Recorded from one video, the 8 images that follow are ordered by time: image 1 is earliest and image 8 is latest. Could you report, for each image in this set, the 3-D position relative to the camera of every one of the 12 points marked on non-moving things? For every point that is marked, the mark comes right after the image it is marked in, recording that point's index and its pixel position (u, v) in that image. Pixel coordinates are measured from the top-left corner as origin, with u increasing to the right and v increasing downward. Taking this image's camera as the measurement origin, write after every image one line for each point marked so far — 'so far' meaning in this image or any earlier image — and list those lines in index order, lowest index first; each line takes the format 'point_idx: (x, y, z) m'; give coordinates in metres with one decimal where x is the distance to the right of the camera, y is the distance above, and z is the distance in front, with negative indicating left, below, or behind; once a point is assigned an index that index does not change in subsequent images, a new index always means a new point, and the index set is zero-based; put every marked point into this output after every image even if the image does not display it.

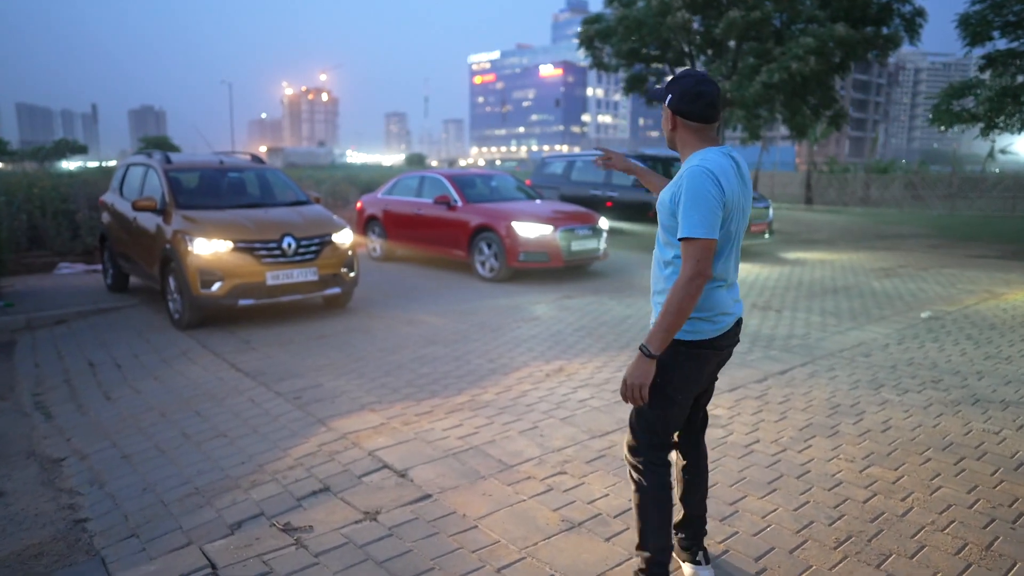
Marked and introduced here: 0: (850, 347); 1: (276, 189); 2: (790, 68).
0: (+3.3, -0.6, +6.8) m
1: (-3.0, +1.3, +9.3) m
2: (+6.1, +4.9, +15.4) m
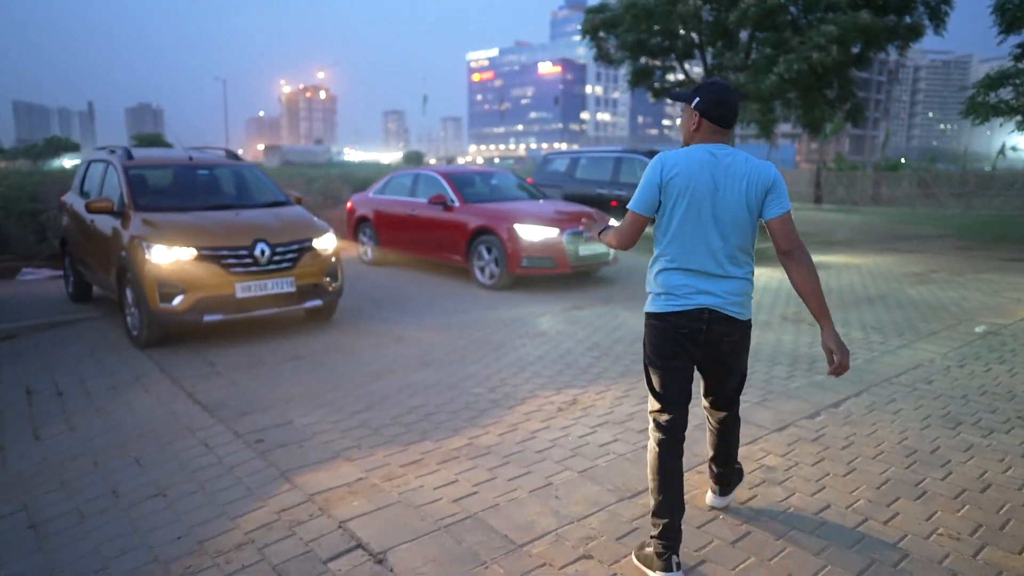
0: (+3.3, -0.7, +5.9) m
1: (-3.0, +1.2, +8.3) m
2: (+6.2, +4.8, +14.5) m
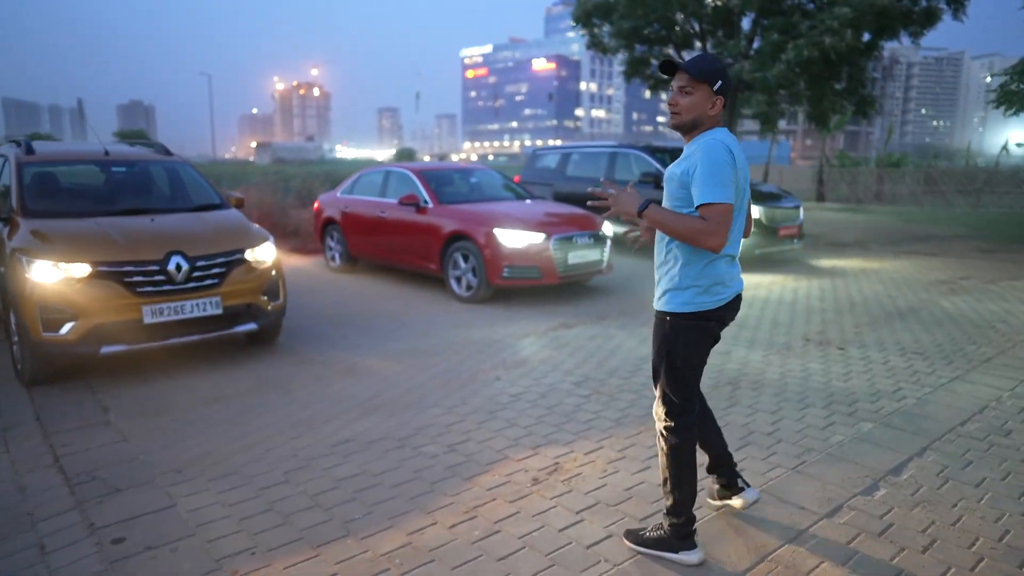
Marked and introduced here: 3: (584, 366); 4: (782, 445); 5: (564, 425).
0: (+3.1, -0.9, +4.7) m
1: (-3.2, +1.0, +7.1) m
2: (+5.9, +4.7, +13.3) m
3: (+0.6, -0.7, +5.9) m
4: (+1.6, -1.0, +4.2) m
5: (+0.3, -0.9, +4.6) m
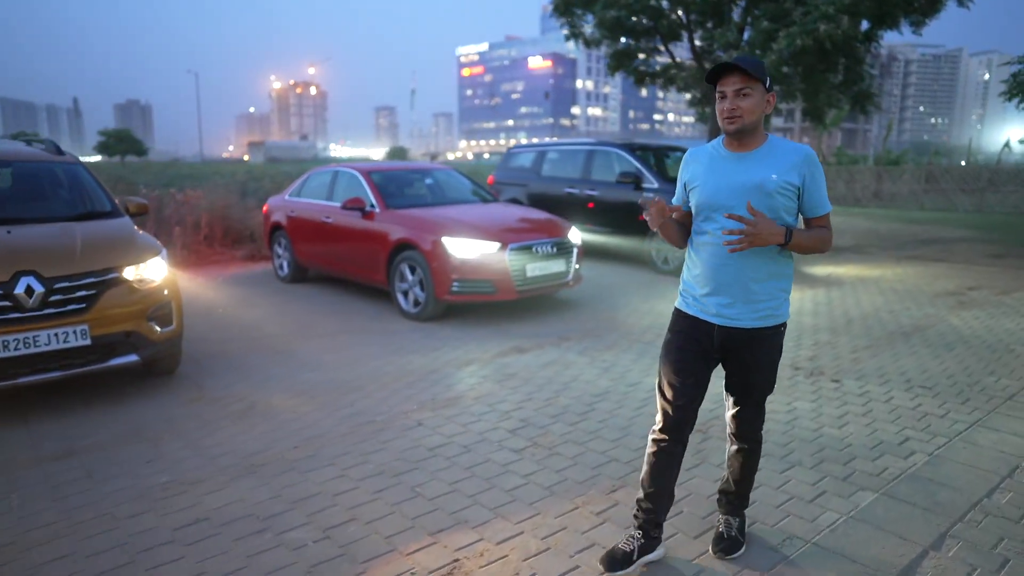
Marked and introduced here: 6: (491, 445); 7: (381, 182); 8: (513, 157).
0: (+2.6, -1.0, +3.7) m
1: (-3.7, +0.8, +6.1) m
2: (+5.3, +4.5, +12.3) m
3: (+0.1, -0.8, +4.9) m
4: (+1.1, -1.1, +3.3) m
5: (-0.2, -1.1, +3.6) m
6: (-0.1, -1.0, +4.3) m
7: (-1.6, +1.4, +8.9) m
8: (0.0, +2.5, +13.5) m
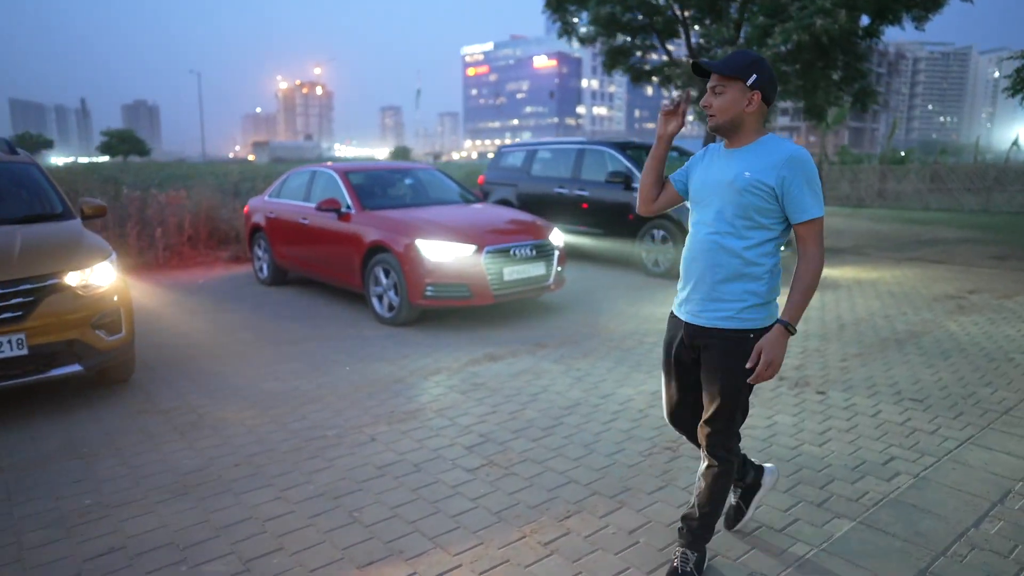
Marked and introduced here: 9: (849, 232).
0: (+2.3, -1.1, +3.4) m
1: (-4.0, +0.8, +5.9) m
2: (+5.1, +4.5, +12.0) m
3: (-0.1, -0.9, +4.7) m
4: (+0.9, -1.2, +3.0) m
5: (-0.4, -1.1, +3.3) m
6: (-0.4, -1.0, +4.0) m
7: (-1.9, +1.3, +8.6) m
8: (-0.2, +2.5, +13.2) m
9: (+7.8, +1.3, +16.1) m
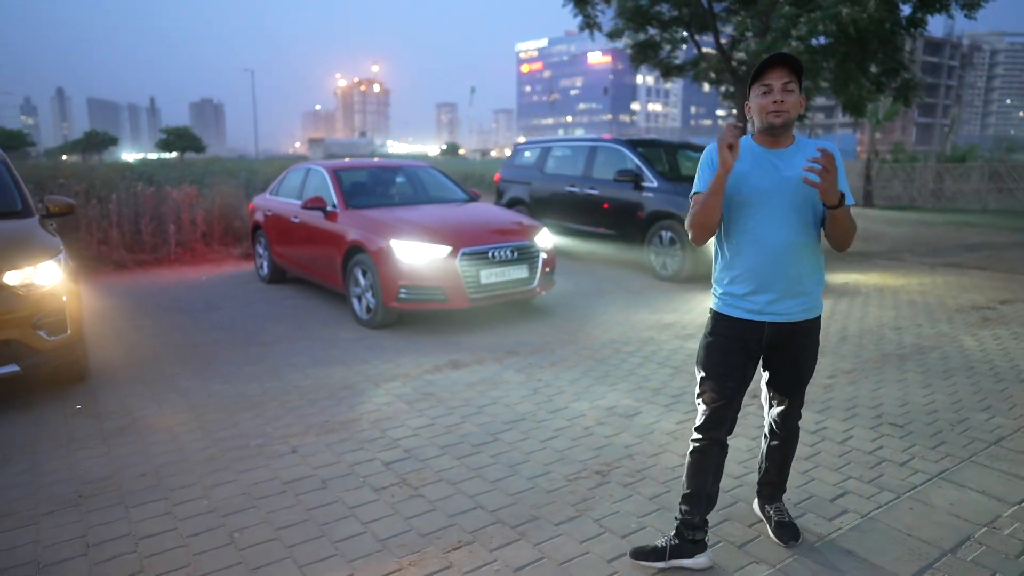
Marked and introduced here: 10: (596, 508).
0: (+1.8, -1.2, +3.0) m
1: (-4.3, +0.8, +5.9) m
2: (+5.3, +4.4, +11.3) m
3: (-0.6, -0.9, +4.4) m
4: (+0.3, -1.2, +2.7) m
5: (-0.9, -1.2, +3.1) m
6: (-0.9, -1.0, +3.8) m
7: (-1.9, +1.3, +8.5) m
8: (+0.1, +2.5, +12.9) m
9: (+8.3, +1.2, +15.2) m
10: (+0.4, -1.1, +3.5) m
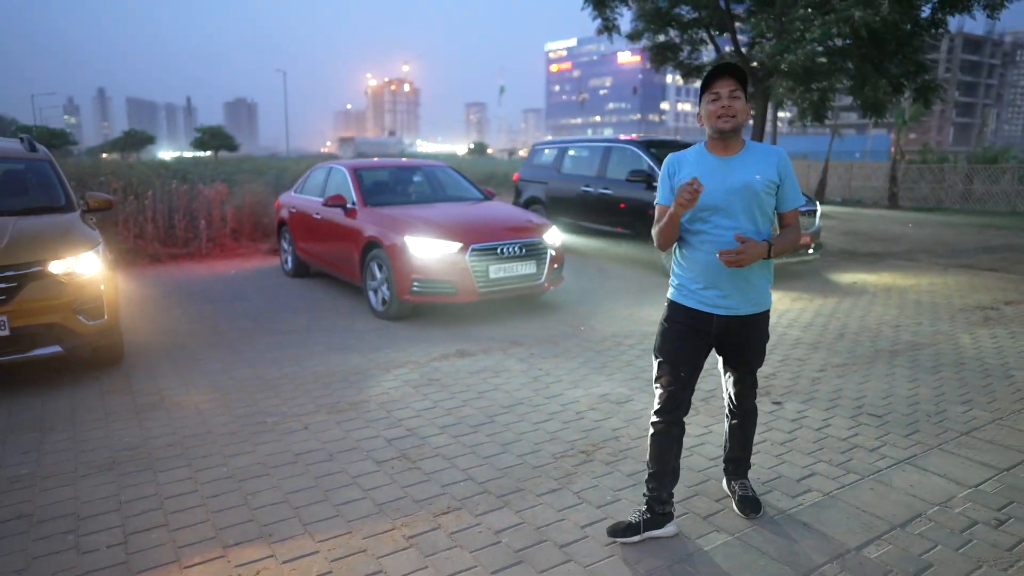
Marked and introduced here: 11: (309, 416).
0: (+1.7, -1.1, +3.2) m
1: (-4.2, +0.9, +6.4) m
2: (+5.6, +4.4, +11.4) m
3: (-0.6, -0.9, +4.8) m
4: (+0.2, -1.2, +3.0) m
5: (-1.0, -1.1, +3.5) m
6: (-0.9, -1.0, +4.1) m
7: (-1.8, +1.4, +8.9) m
8: (+0.5, +2.6, +13.2) m
9: (+8.7, +1.1, +15.2) m
10: (+0.4, -1.0, +3.8) m
11: (-1.4, -0.9, +4.8) m
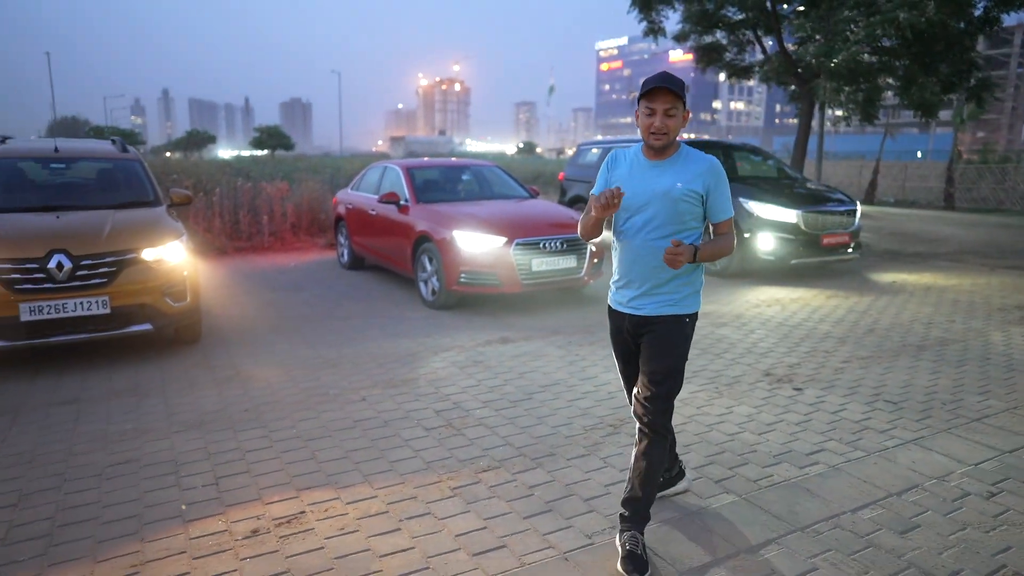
0: (+1.9, -1.1, +3.6) m
1: (-3.8, +1.1, +7.1) m
2: (+6.4, +4.4, +11.5) m
3: (-0.3, -0.8, +5.2) m
4: (+0.4, -1.1, +3.4) m
5: (-0.8, -1.0, +4.0) m
6: (-0.7, -0.9, +4.6) m
7: (-1.2, +1.5, +9.4) m
8: (+1.4, +2.6, +13.6) m
9: (+9.7, +1.1, +15.1) m
10: (+0.6, -1.0, +4.2) m
11: (-1.1, -0.8, +5.3) m
